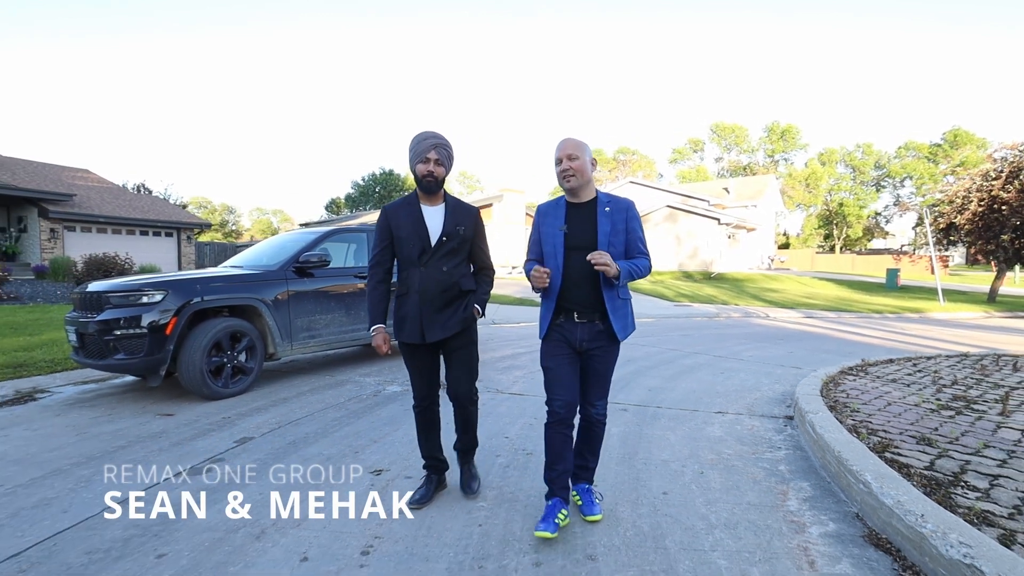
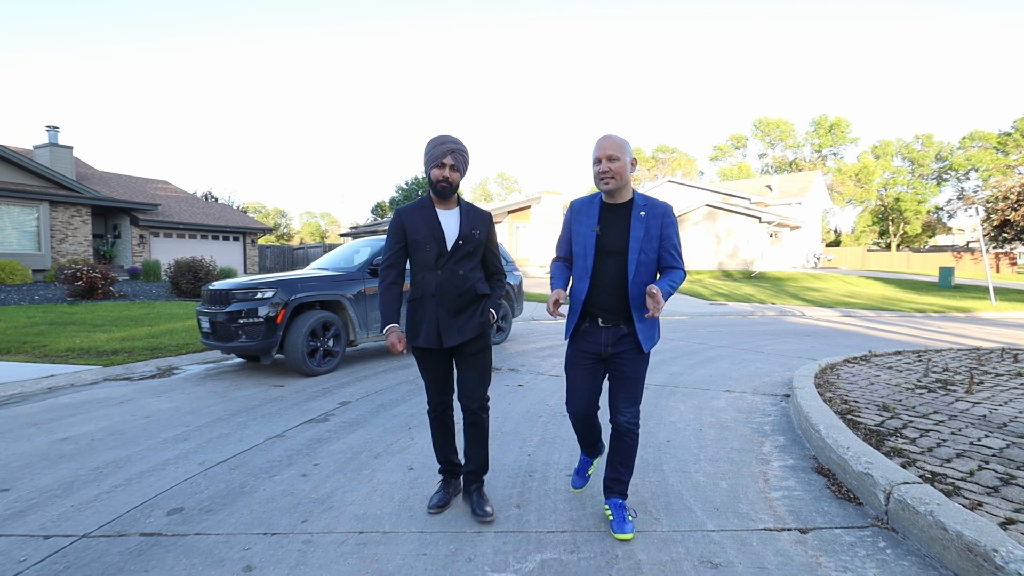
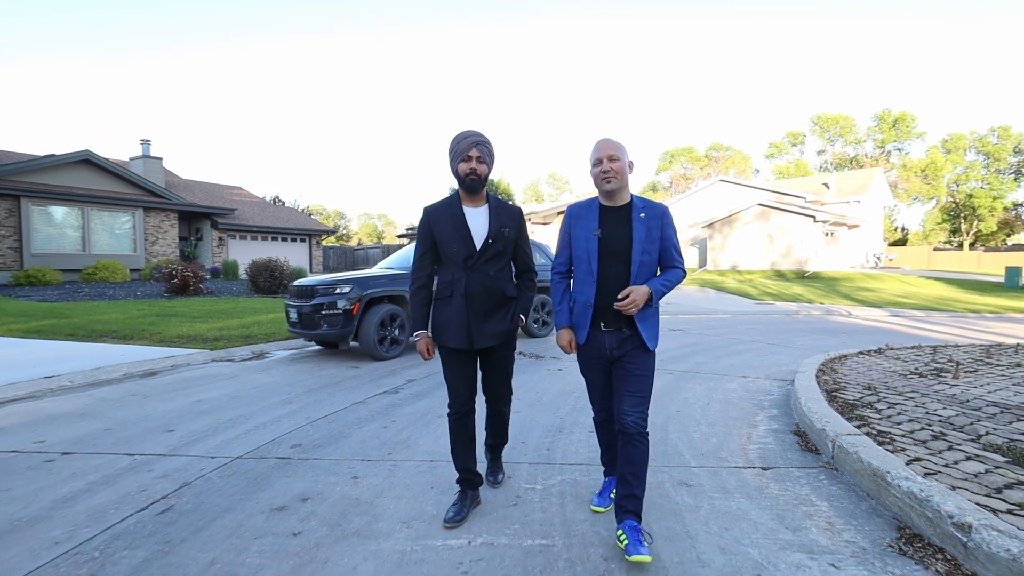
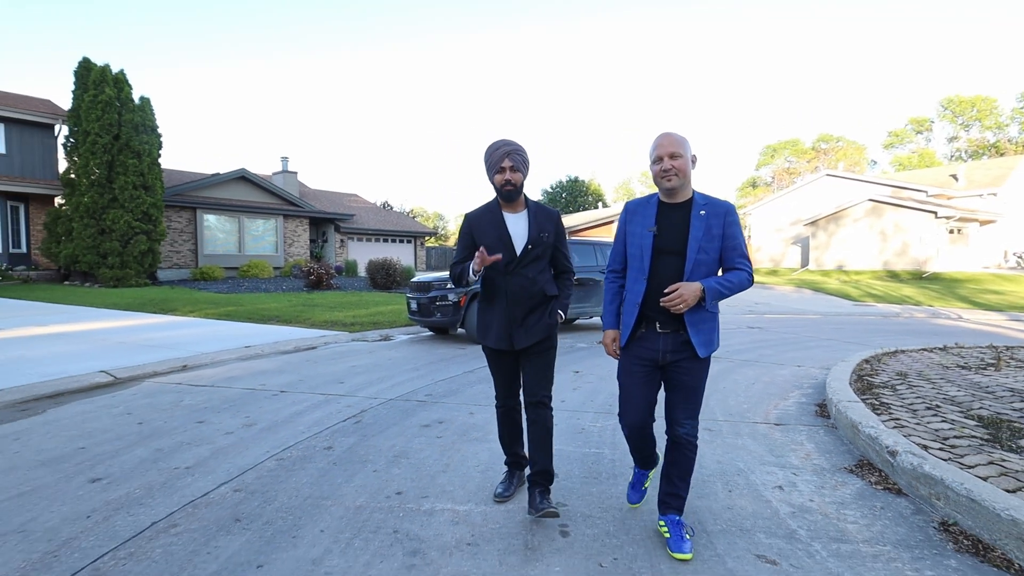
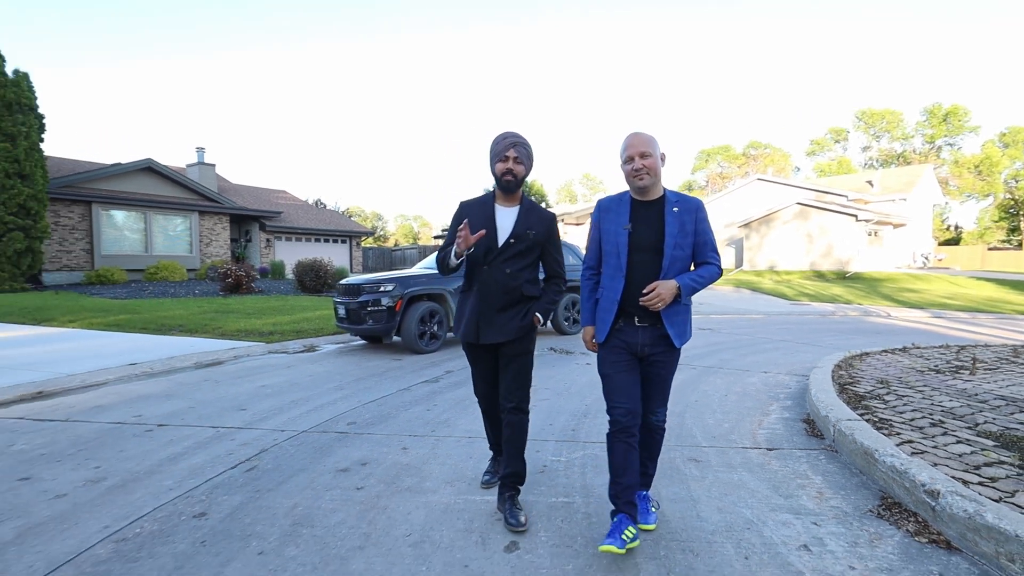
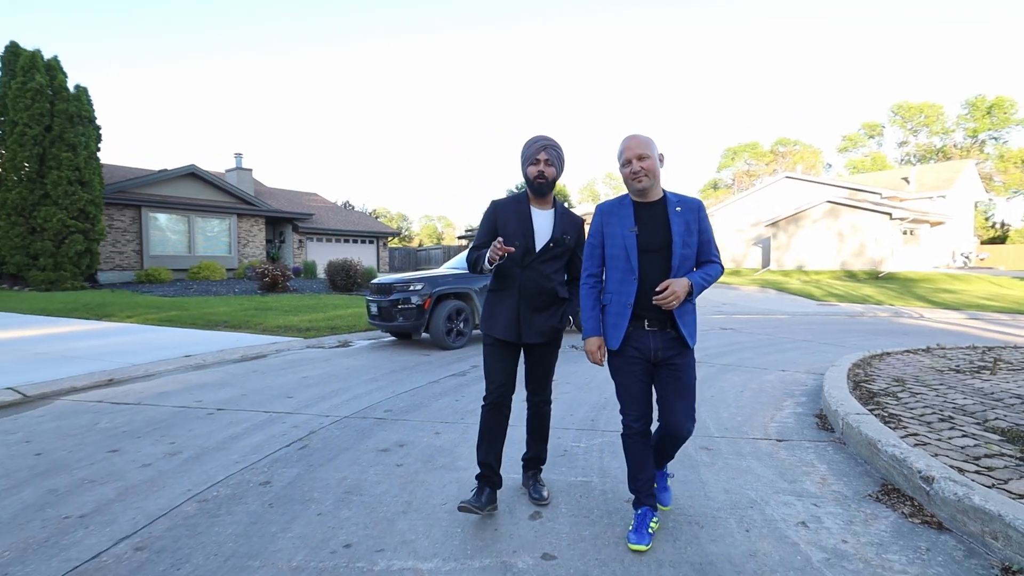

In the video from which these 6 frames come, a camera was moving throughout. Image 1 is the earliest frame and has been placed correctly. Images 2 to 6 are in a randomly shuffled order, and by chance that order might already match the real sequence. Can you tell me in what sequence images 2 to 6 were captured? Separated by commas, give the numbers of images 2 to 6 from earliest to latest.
2, 3, 5, 6, 4
